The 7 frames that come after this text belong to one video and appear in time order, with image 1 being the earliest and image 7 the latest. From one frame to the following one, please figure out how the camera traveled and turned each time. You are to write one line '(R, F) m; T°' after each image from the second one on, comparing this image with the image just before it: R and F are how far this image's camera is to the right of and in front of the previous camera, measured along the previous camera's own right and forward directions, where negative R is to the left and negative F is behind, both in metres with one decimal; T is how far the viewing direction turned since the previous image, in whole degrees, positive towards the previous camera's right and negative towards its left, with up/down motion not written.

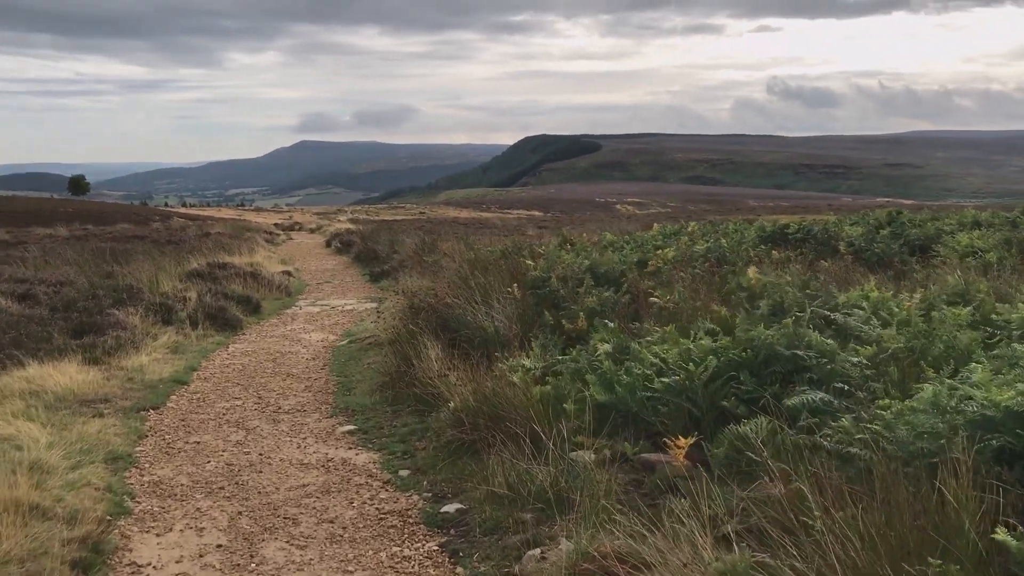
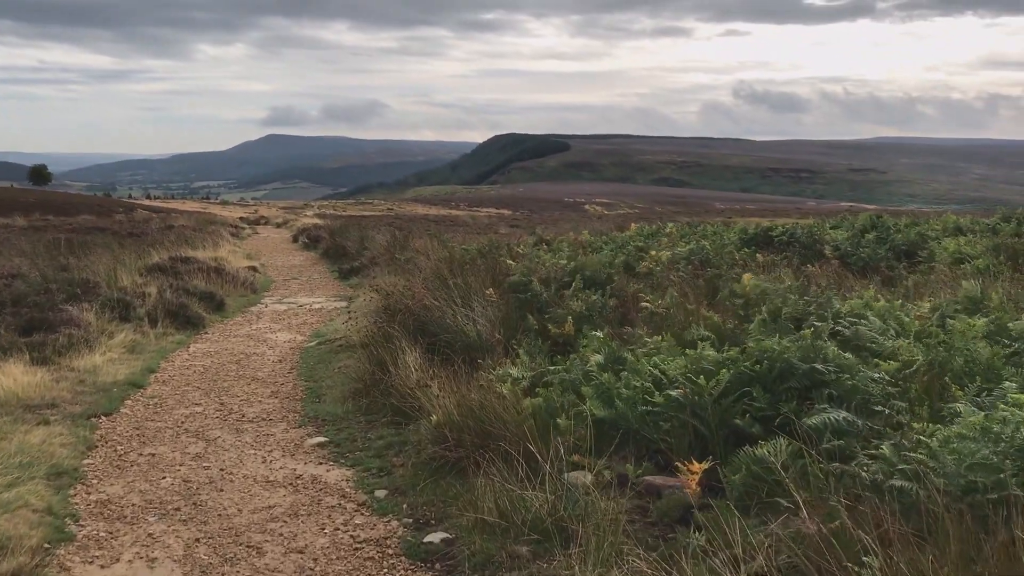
(-0.1, +0.4) m; +2°
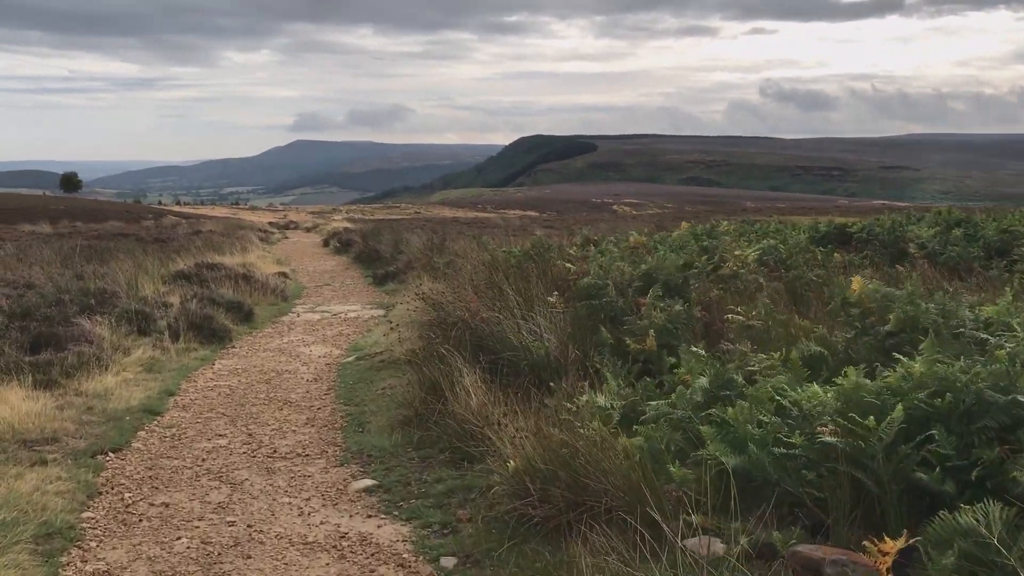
(-0.2, +0.9) m; -2°
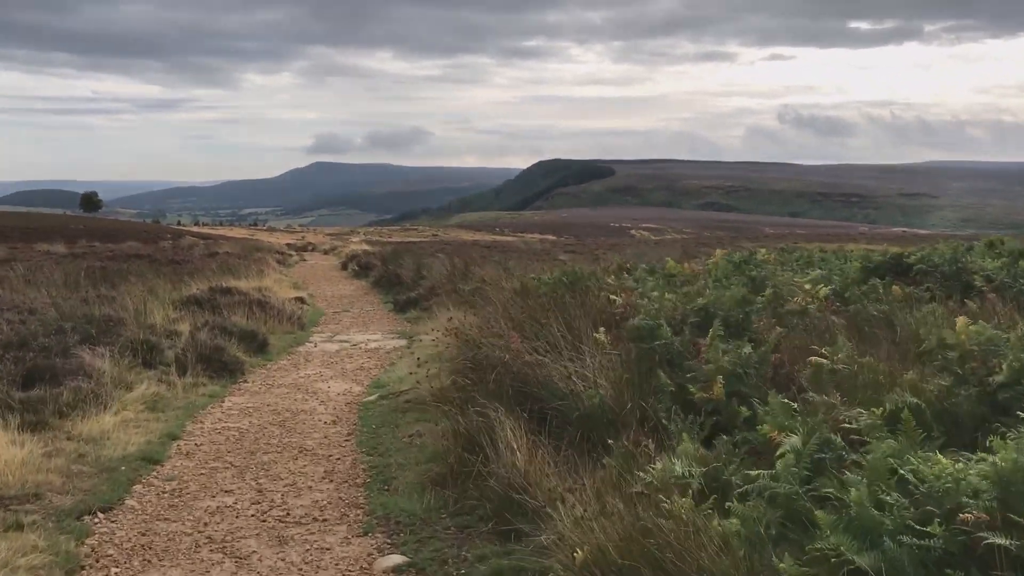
(-0.2, +0.6) m; -1°
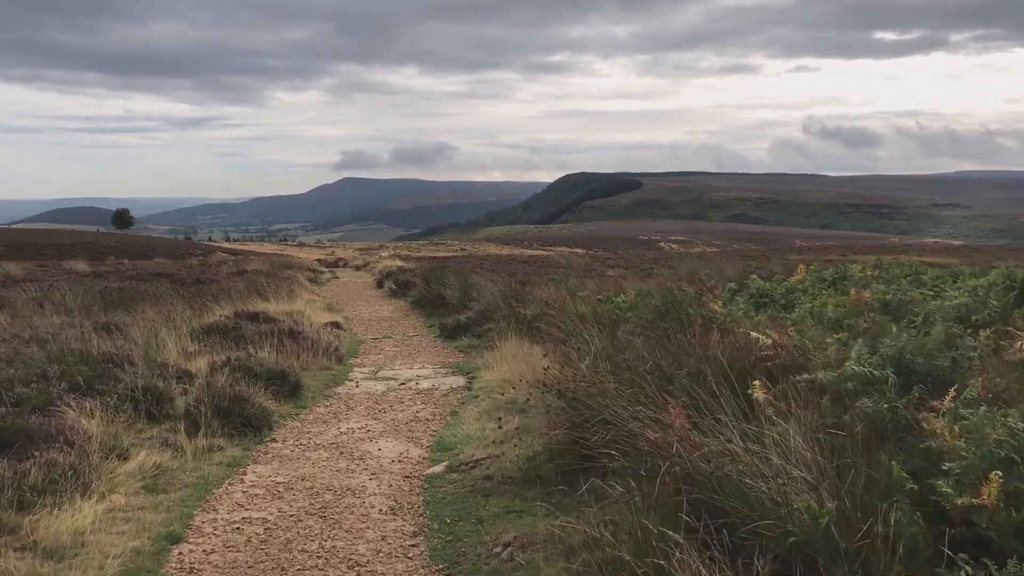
(-0.4, +1.5) m; -2°
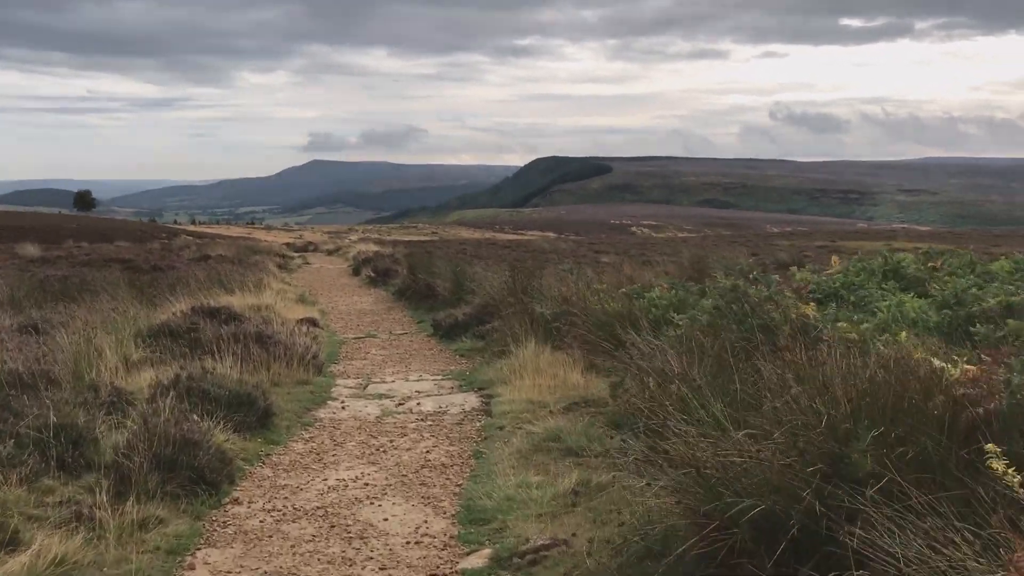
(-0.4, +1.6) m; +2°
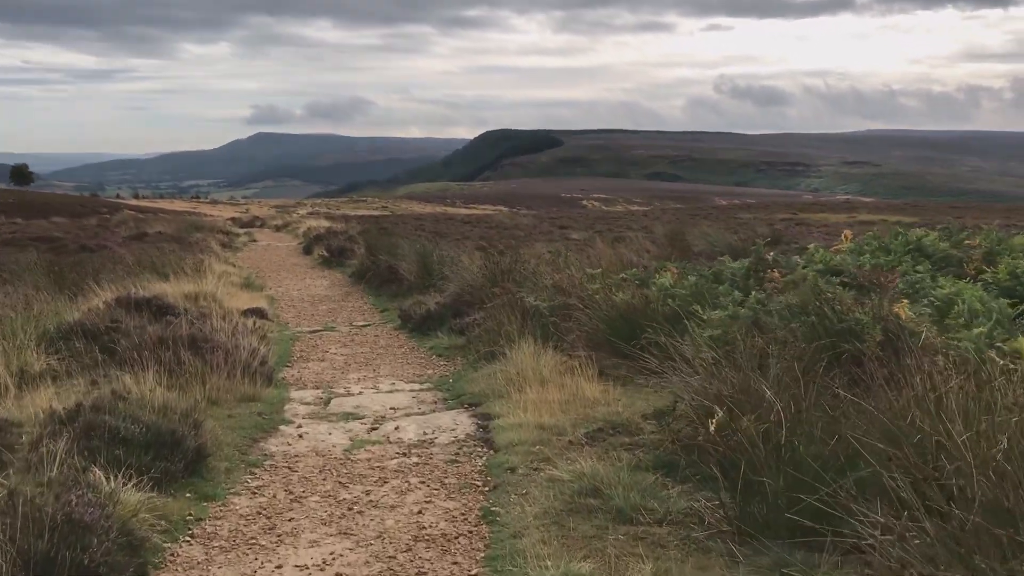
(-0.3, +1.3) m; +3°
